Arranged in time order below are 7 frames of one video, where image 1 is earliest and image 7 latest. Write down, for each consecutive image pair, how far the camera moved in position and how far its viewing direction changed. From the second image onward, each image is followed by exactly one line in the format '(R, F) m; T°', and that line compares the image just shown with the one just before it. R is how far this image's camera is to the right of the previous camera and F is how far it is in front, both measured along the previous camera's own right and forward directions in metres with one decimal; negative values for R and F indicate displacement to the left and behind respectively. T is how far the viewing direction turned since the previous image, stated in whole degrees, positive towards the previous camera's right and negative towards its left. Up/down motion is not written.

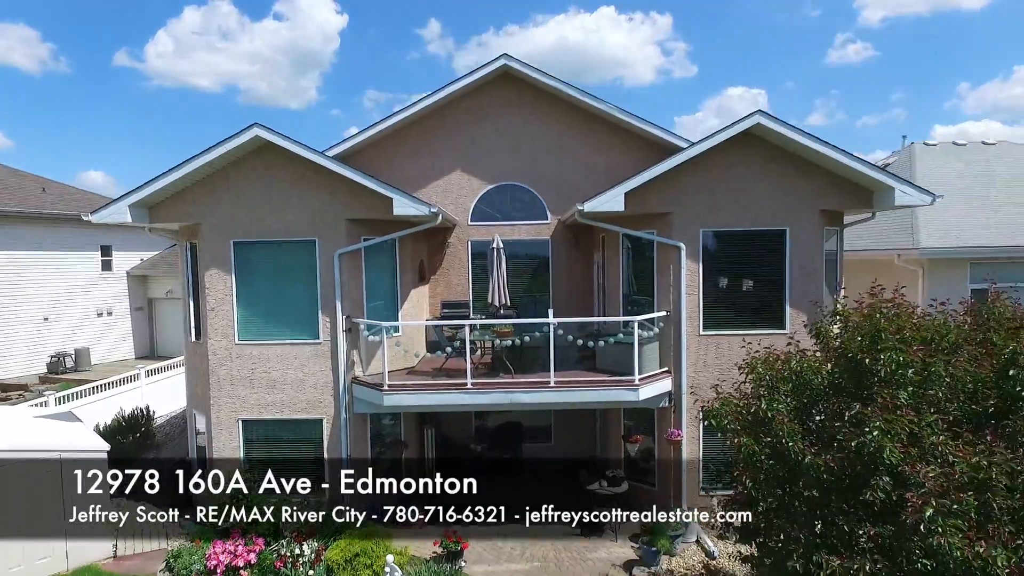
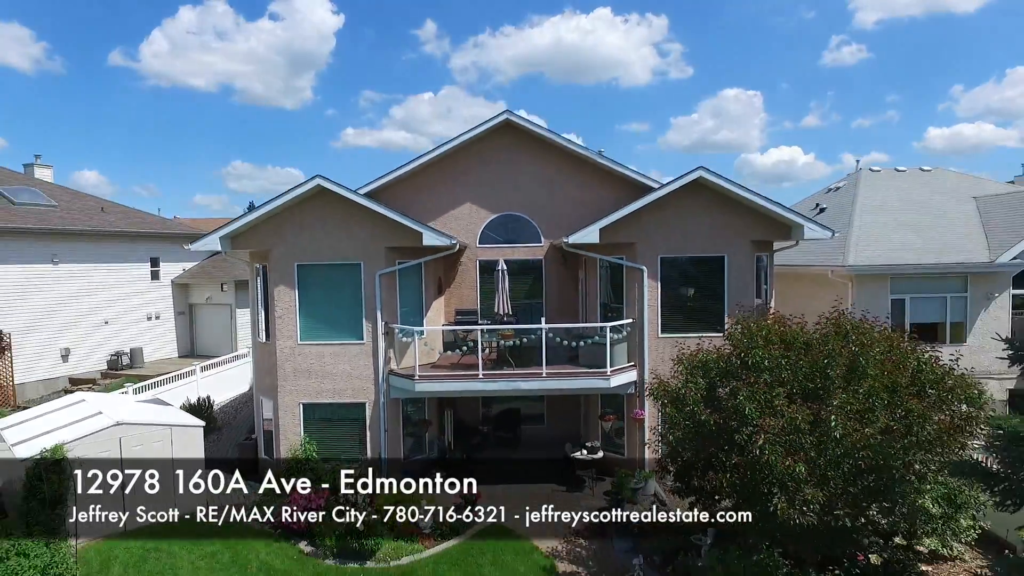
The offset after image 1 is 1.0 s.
(-0.1, -2.7) m; 0°
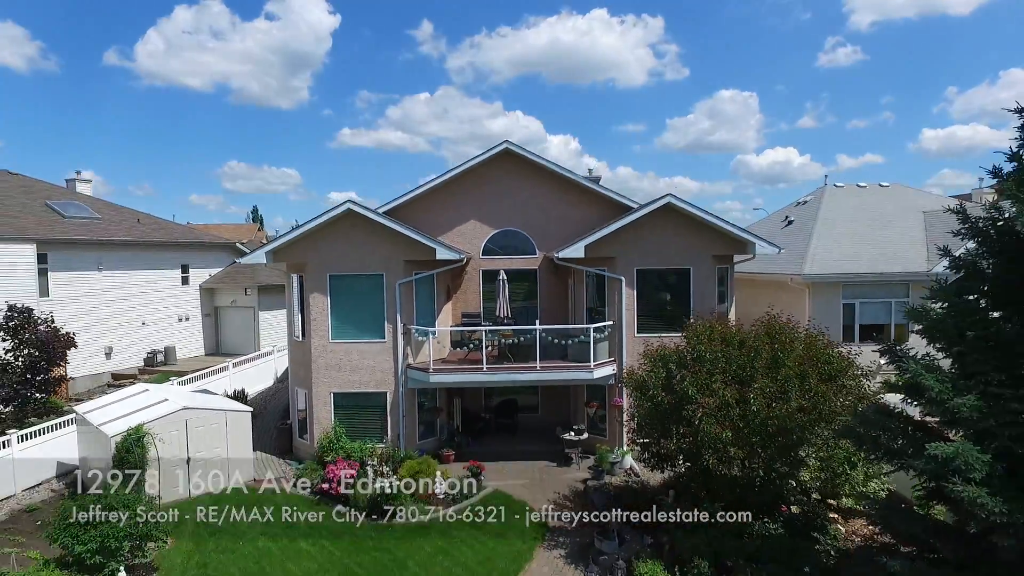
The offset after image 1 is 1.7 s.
(-0.1, -2.2) m; 0°
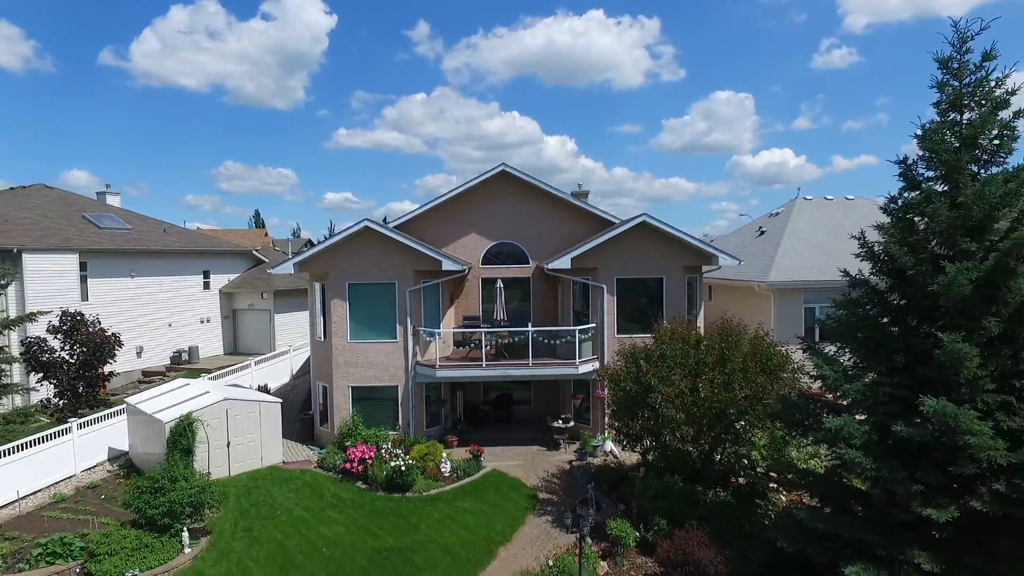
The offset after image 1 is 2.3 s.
(0.0, -2.1) m; 0°
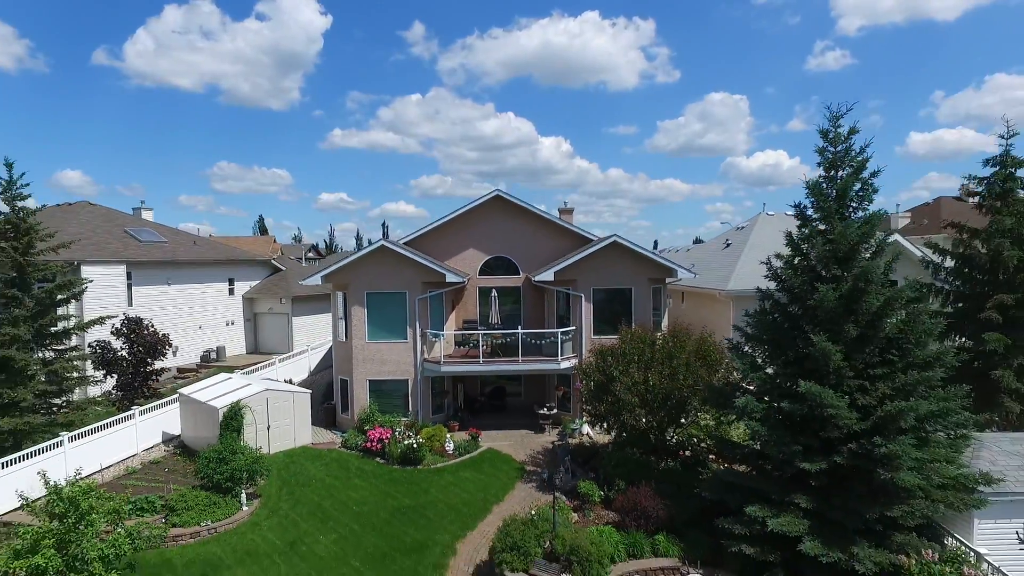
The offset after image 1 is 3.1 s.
(+0.1, -3.1) m; 0°
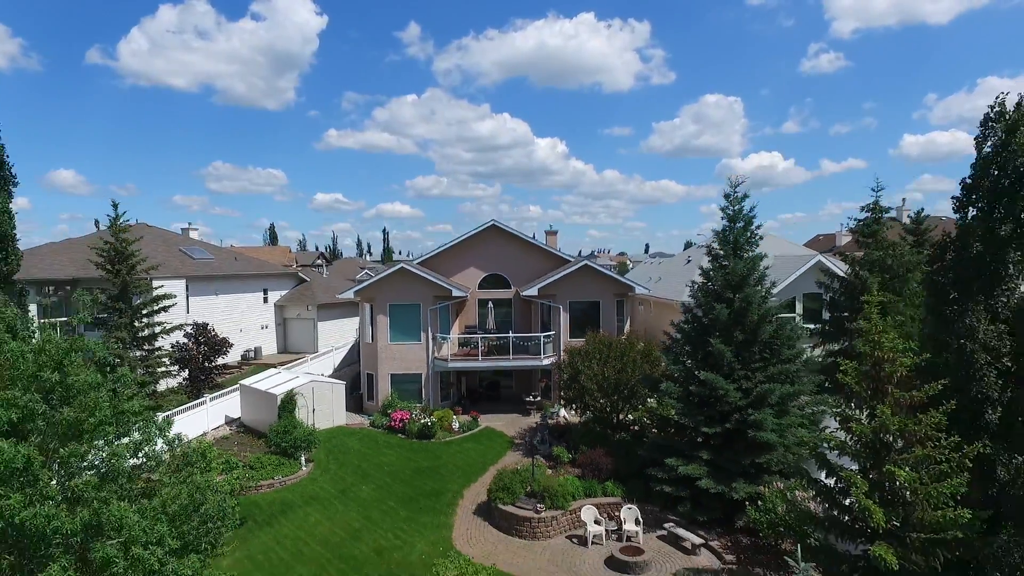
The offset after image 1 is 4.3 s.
(+0.1, -5.0) m; 0°
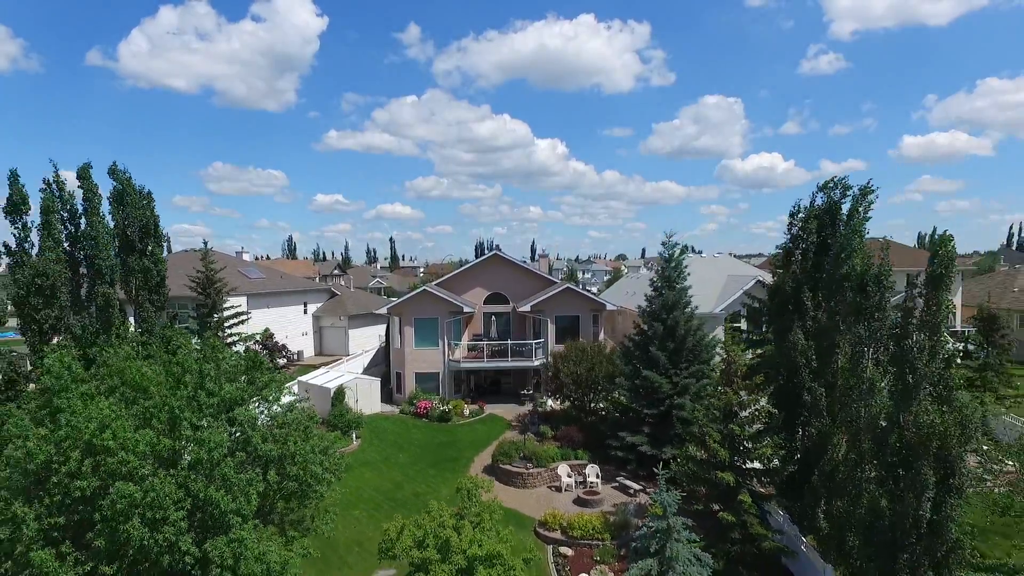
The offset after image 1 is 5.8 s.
(+0.1, -6.7) m; 0°
